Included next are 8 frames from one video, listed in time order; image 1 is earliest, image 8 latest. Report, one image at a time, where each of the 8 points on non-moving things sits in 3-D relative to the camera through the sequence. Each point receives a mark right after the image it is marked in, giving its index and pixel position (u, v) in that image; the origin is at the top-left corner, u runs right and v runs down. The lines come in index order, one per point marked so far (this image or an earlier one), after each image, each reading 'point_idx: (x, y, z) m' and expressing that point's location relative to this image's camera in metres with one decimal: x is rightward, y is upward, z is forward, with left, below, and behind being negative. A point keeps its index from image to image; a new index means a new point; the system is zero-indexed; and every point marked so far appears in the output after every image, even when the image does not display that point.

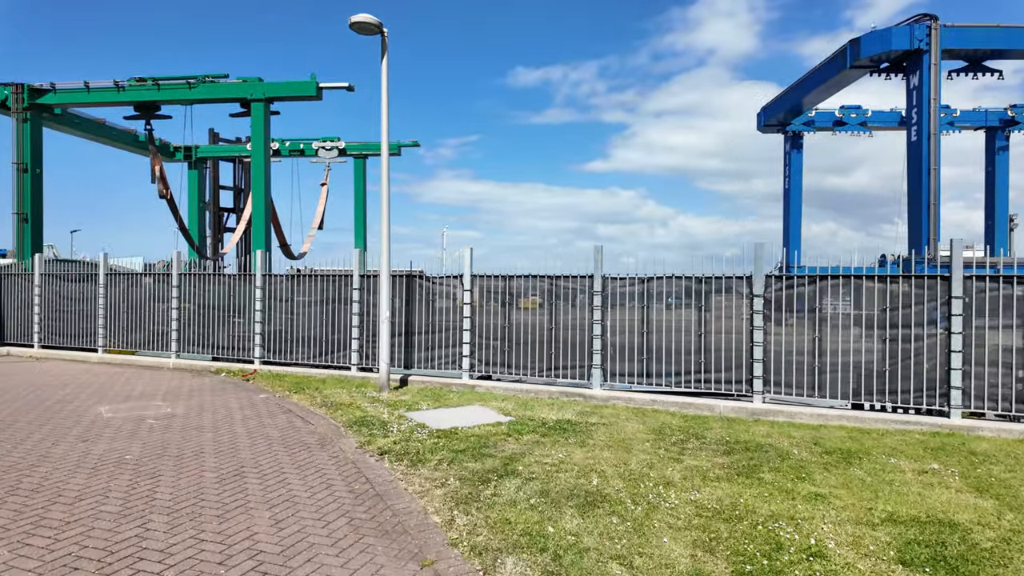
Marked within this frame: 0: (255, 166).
0: (-8.1, +3.6, +18.4) m
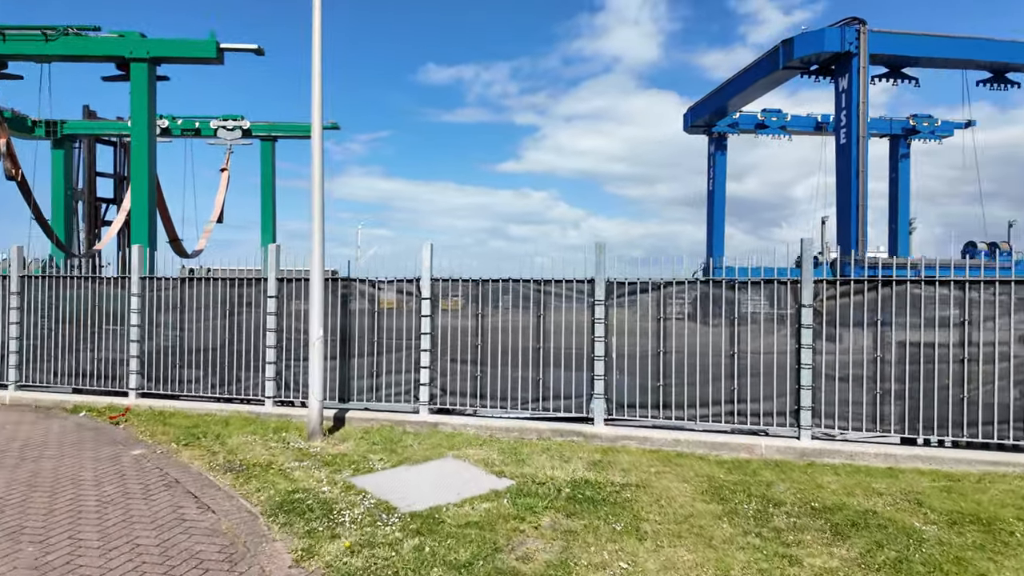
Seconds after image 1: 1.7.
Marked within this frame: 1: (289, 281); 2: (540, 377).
0: (-9.6, +3.4, +14.9) m
1: (-3.4, +0.1, +8.9) m
2: (+0.4, -1.2, +7.8) m
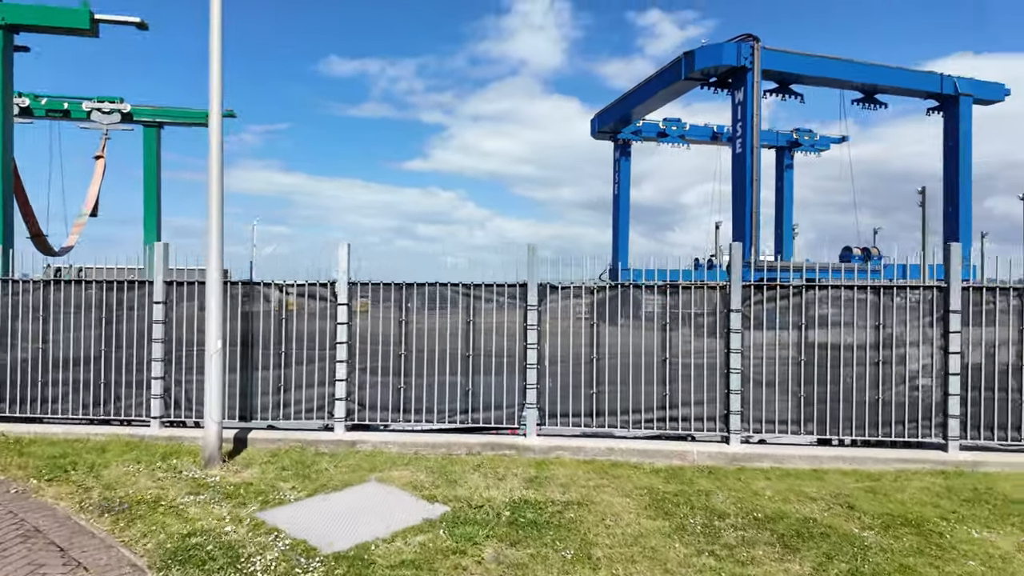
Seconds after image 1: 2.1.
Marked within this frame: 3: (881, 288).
0: (-11.5, +3.4, +12.8) m
1: (-4.4, +0.1, +7.8) m
2: (-0.5, -1.2, +7.4) m
3: (+4.4, 0.0, +7.0) m
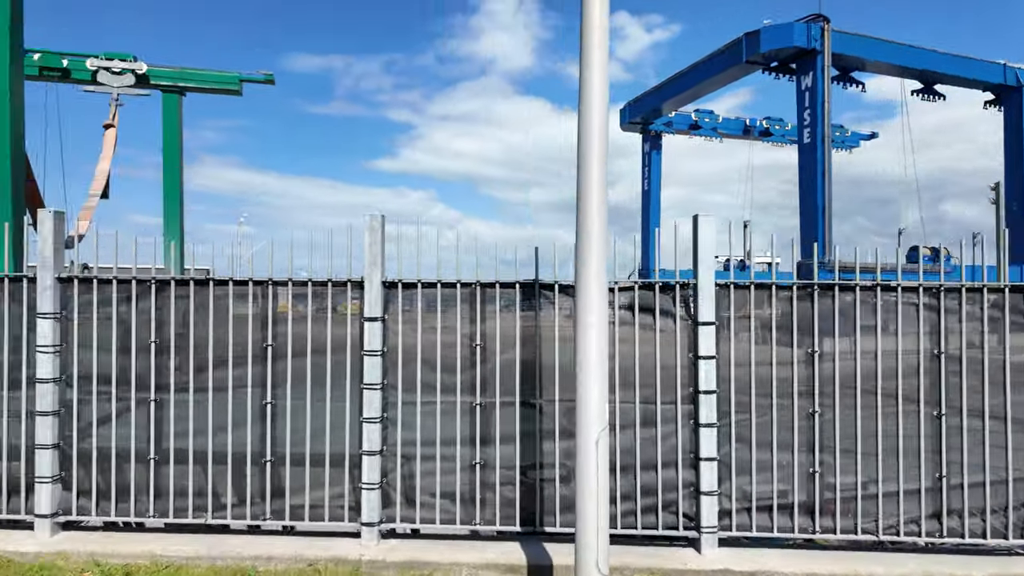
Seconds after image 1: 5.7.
0: (-8.1, +3.4, +9.2) m
1: (-0.9, 0.0, +4.5) m
2: (+3.0, -1.3, +4.2) m
3: (+7.9, -0.1, +4.0) m
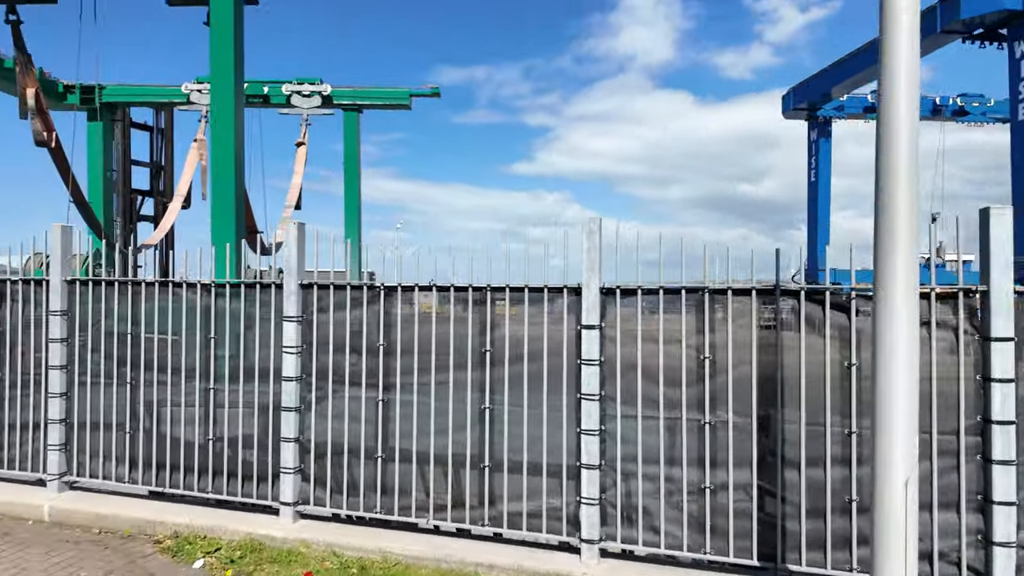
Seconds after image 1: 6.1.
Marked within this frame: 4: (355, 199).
0: (-5.2, +3.3, +10.5) m
1: (+0.7, 0.0, +4.3) m
2: (+4.4, -1.3, +3.1) m
3: (+9.2, -0.1, +1.8) m
4: (-5.1, +2.9, +19.2) m
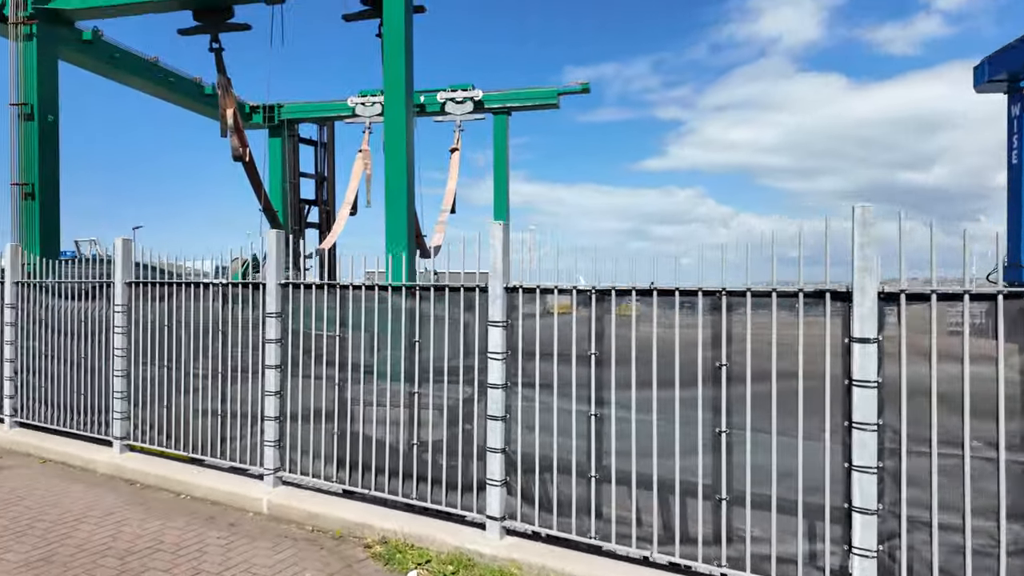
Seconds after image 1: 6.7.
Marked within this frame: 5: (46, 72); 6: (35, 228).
0: (-2.2, +3.3, +10.9) m
1: (+2.2, -0.1, +3.5) m
2: (+5.6, -1.4, +1.6) m
3: (+10.0, -0.2, -0.7) m
4: (-0.3, +2.9, +19.3) m
5: (-9.8, +4.5, +12.5) m
6: (-10.0, +1.3, +12.4) m
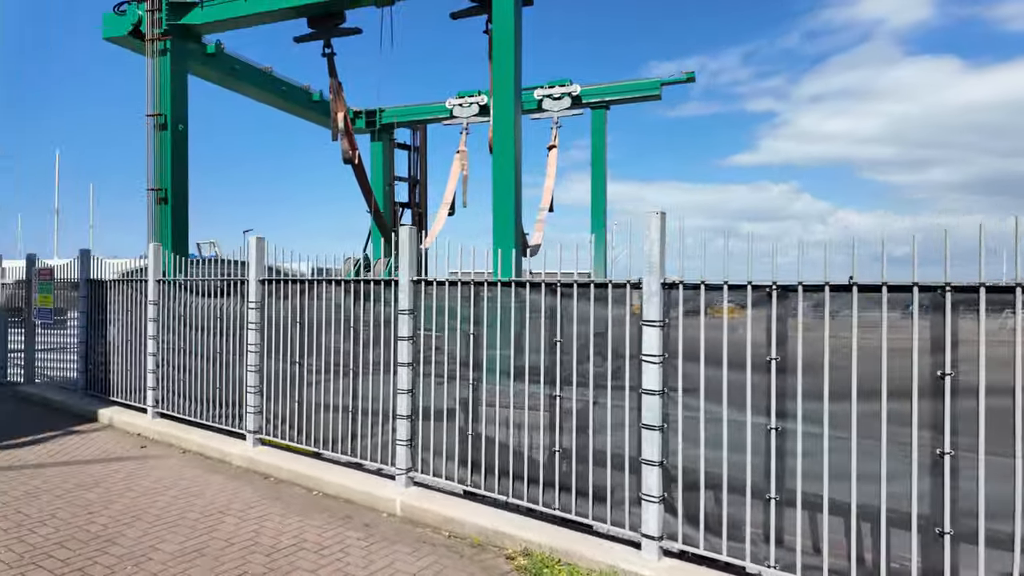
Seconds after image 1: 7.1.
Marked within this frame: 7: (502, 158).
0: (-0.2, +3.3, +10.7) m
1: (+3.2, 0.0, +2.8) m
2: (+6.3, -1.3, +0.4) m
3: (+10.3, -0.1, -2.4) m
4: (+2.8, +2.9, +18.8) m
5: (-7.5, +4.6, +13.3) m
6: (-7.7, +1.3, +13.3) m
7: (-0.2, +2.4, +10.8) m
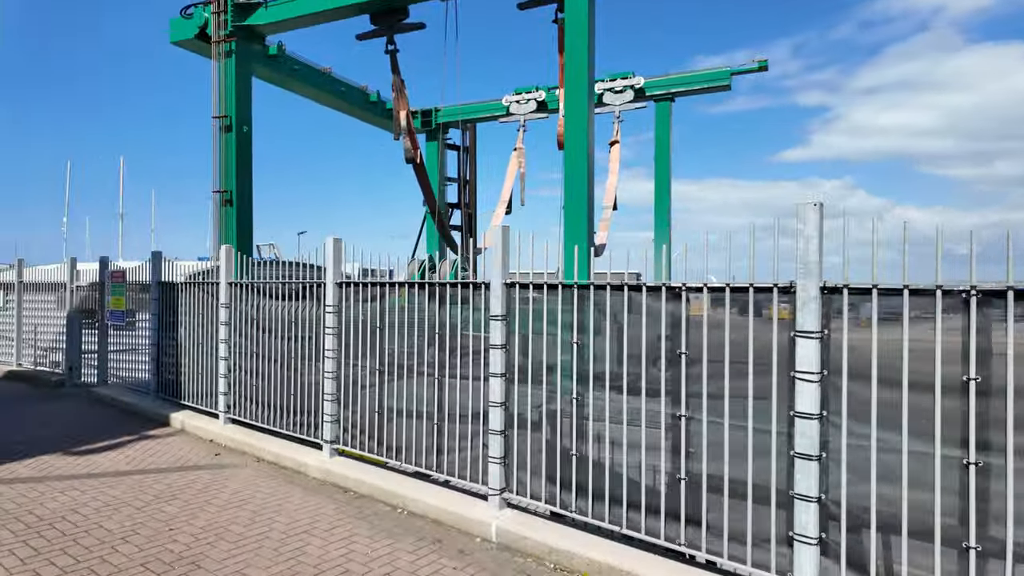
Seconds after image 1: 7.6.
0: (+1.0, +3.3, +10.1) m
1: (+3.9, -0.1, +2.0) m
2: (+6.8, -1.3, -0.6) m
3: (+10.6, -0.1, -3.7) m
4: (+4.7, +2.8, +18.0) m
5: (-6.1, +4.5, +13.3) m
6: (-6.3, +1.3, +13.3) m
7: (+1.1, +2.3, +10.2) m
